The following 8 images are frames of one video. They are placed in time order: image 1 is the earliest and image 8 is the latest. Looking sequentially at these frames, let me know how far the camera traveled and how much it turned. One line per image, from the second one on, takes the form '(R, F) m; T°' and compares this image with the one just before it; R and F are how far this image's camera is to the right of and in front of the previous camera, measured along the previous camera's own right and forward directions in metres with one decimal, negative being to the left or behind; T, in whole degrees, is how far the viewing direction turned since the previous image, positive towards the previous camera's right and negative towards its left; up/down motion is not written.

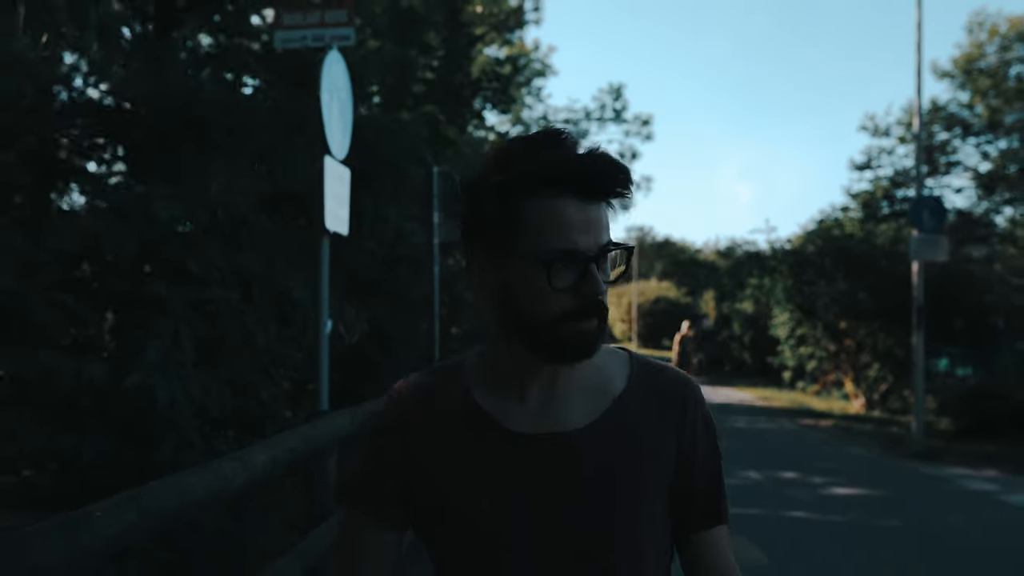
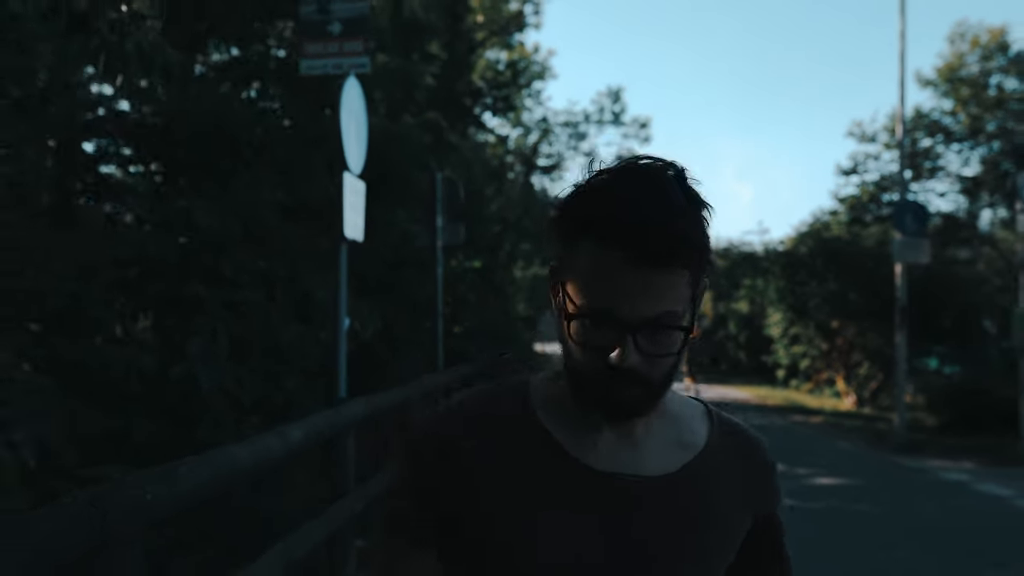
(0.0, -0.6) m; 0°
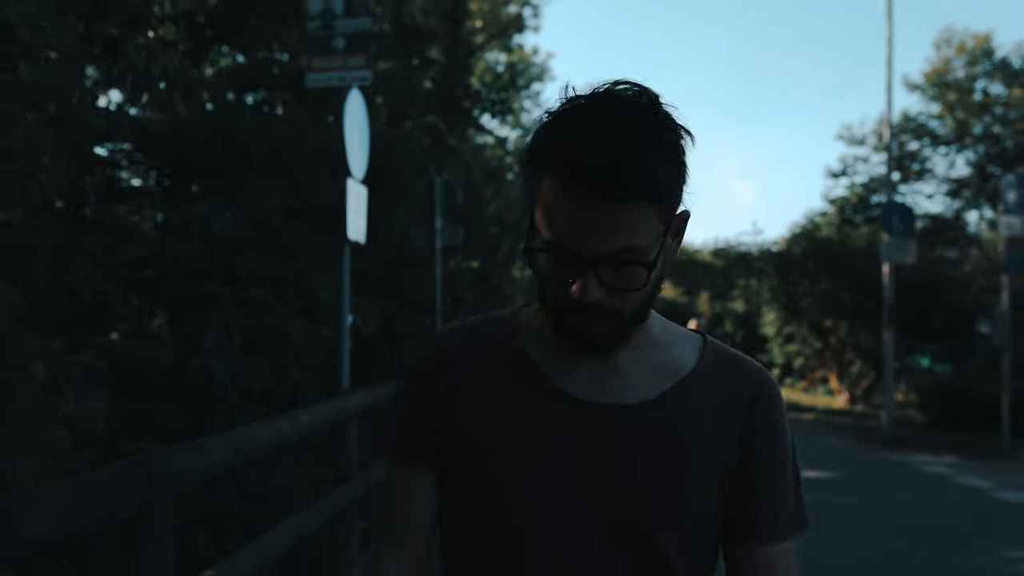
(+0.1, -0.4) m; 0°
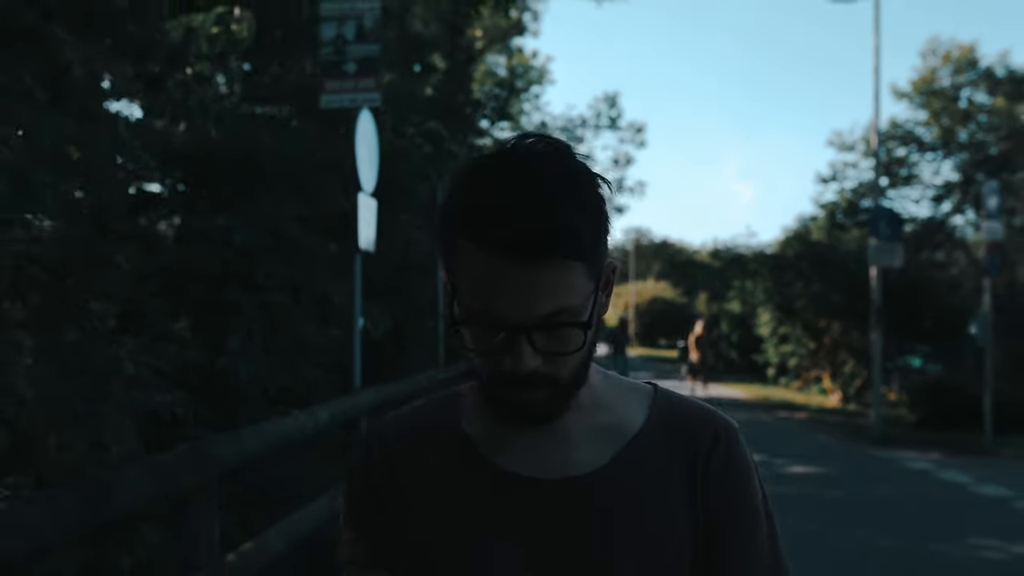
(0.0, -0.5) m; 0°
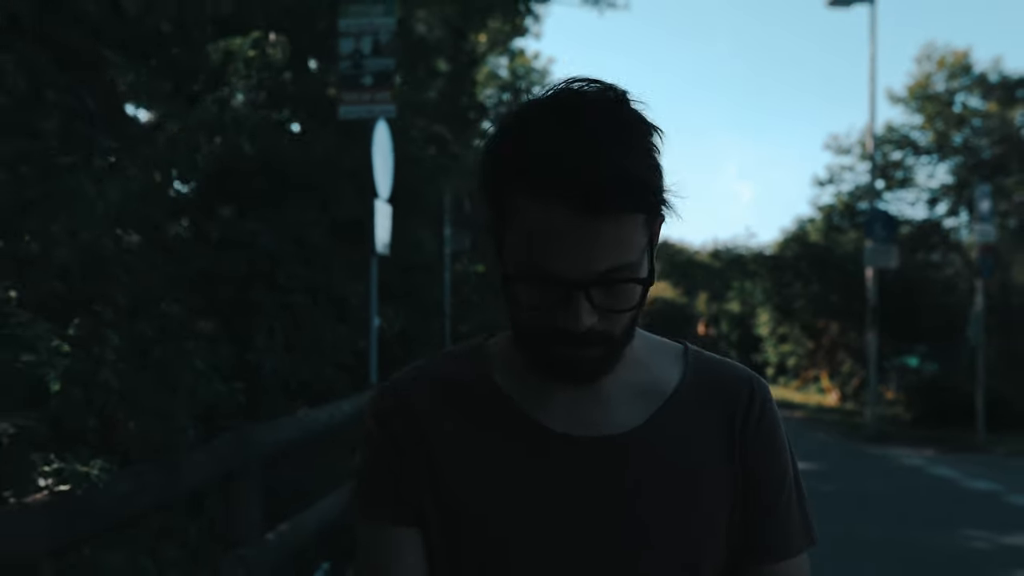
(-0.1, -0.4) m; 0°
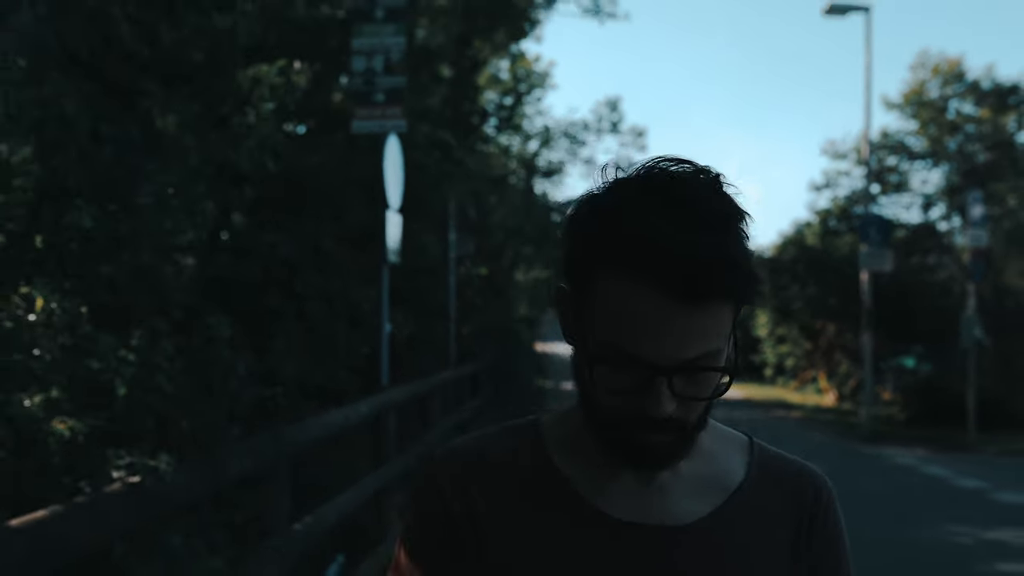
(0.0, -0.4) m; 0°
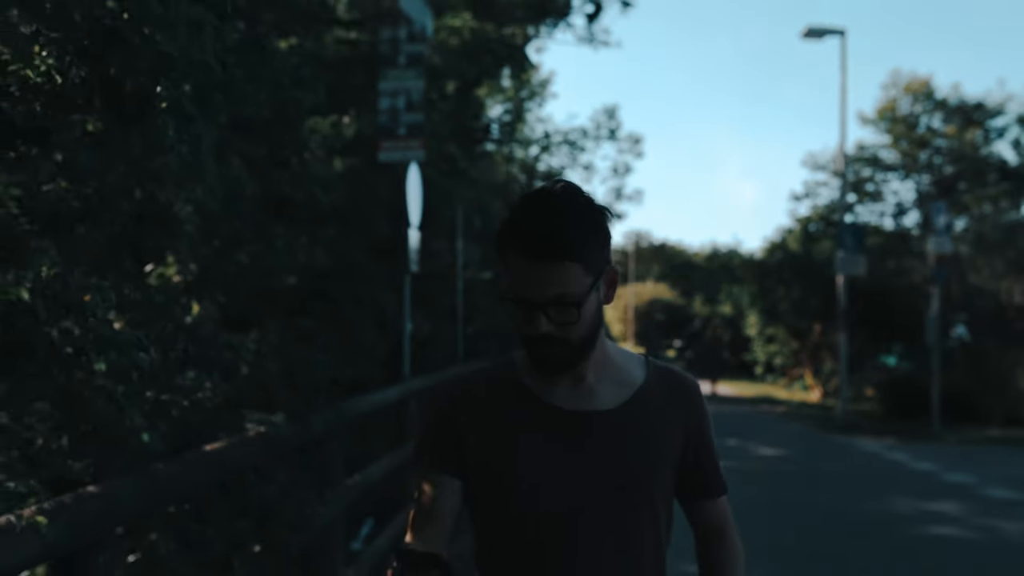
(0.0, -1.3) m; 0°
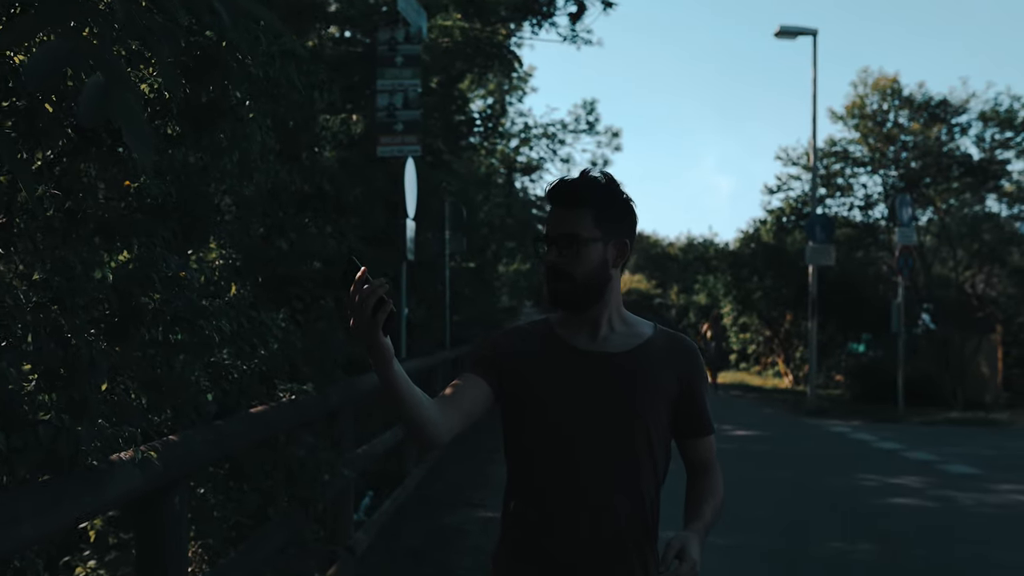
(-0.2, -0.5) m; +2°
